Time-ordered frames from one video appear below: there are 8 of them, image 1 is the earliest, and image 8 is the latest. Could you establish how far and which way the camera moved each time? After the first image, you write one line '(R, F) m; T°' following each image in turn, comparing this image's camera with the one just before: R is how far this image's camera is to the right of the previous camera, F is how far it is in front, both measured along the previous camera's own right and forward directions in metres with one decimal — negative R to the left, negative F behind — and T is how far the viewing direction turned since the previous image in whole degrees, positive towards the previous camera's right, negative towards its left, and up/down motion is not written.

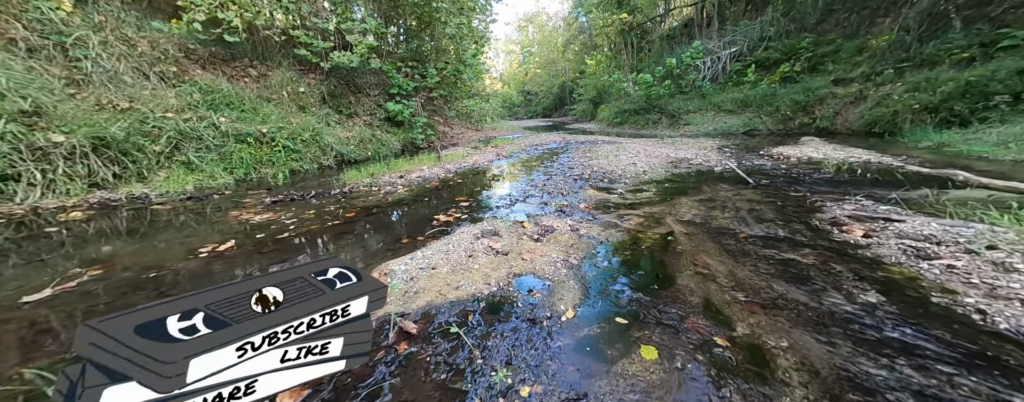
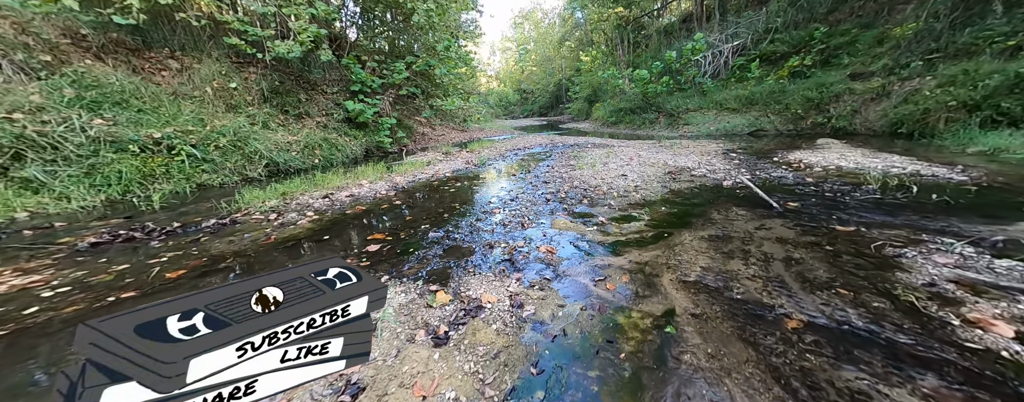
(+0.8, +1.3) m; 0°
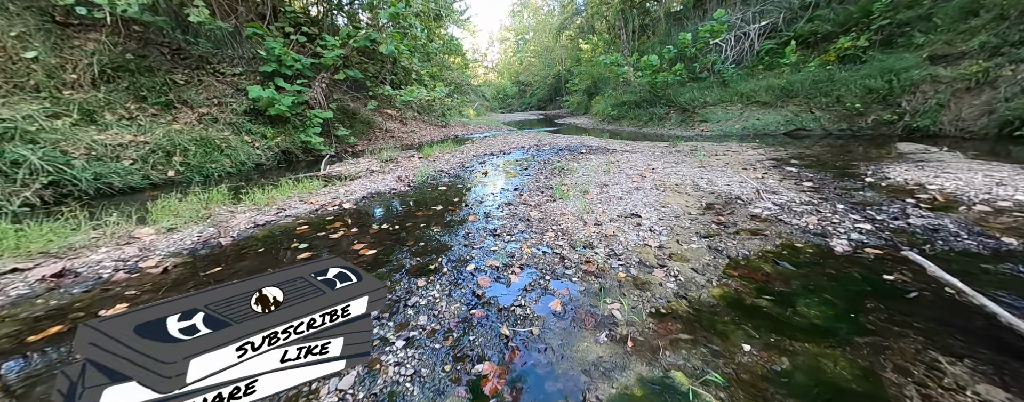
(+0.9, +2.7) m; 0°
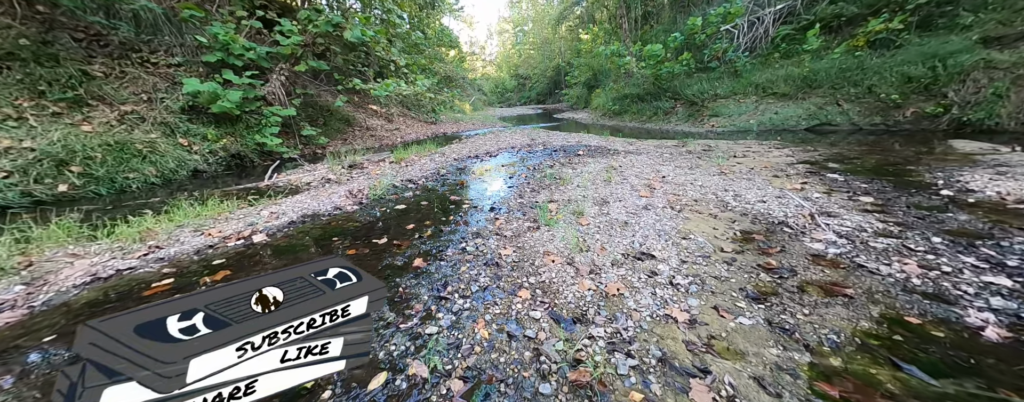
(+0.4, +1.1) m; 0°
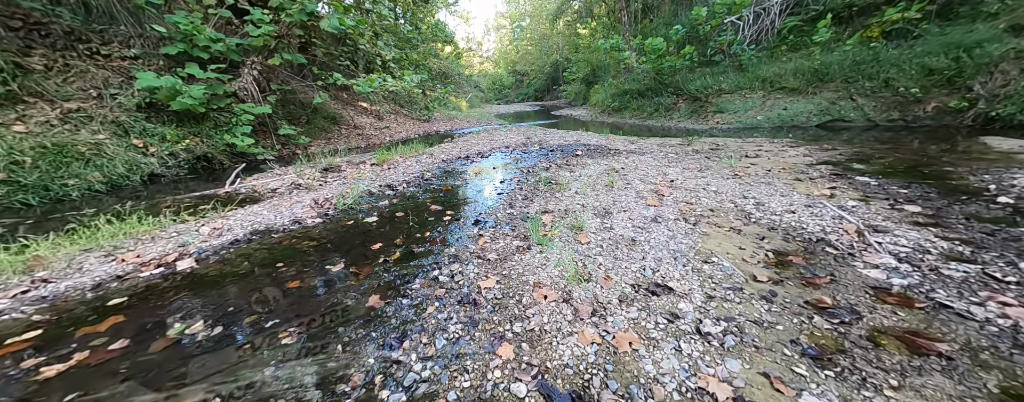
(+0.1, +0.6) m; 0°
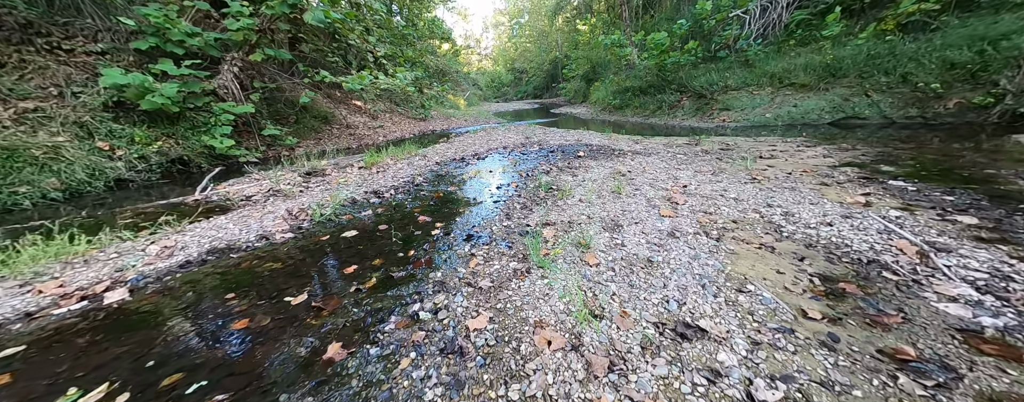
(0.0, +0.4) m; 0°
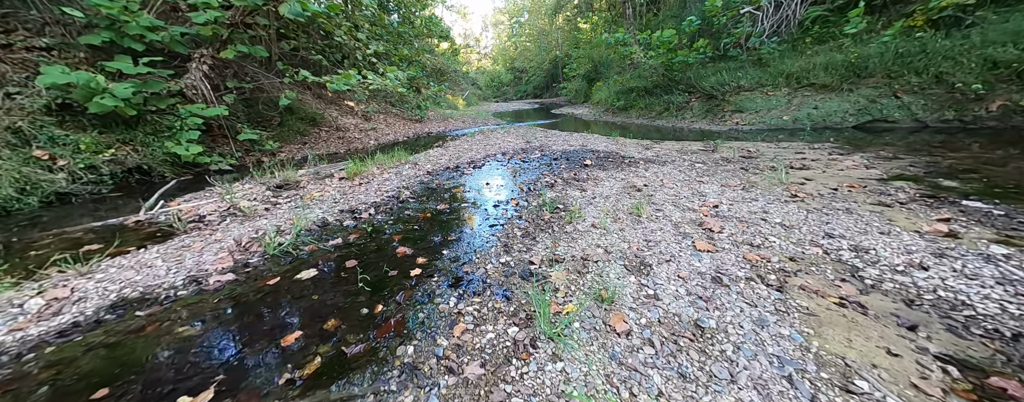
(0.0, +0.7) m; 0°
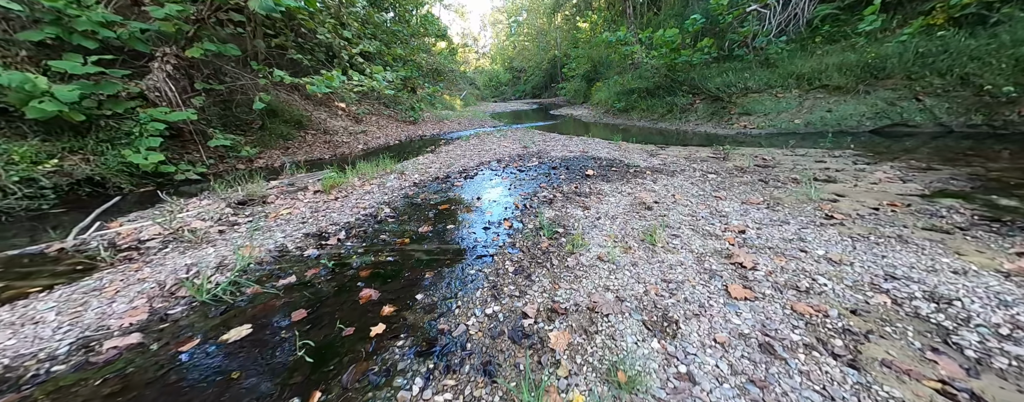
(+0.1, +0.5) m; 0°
